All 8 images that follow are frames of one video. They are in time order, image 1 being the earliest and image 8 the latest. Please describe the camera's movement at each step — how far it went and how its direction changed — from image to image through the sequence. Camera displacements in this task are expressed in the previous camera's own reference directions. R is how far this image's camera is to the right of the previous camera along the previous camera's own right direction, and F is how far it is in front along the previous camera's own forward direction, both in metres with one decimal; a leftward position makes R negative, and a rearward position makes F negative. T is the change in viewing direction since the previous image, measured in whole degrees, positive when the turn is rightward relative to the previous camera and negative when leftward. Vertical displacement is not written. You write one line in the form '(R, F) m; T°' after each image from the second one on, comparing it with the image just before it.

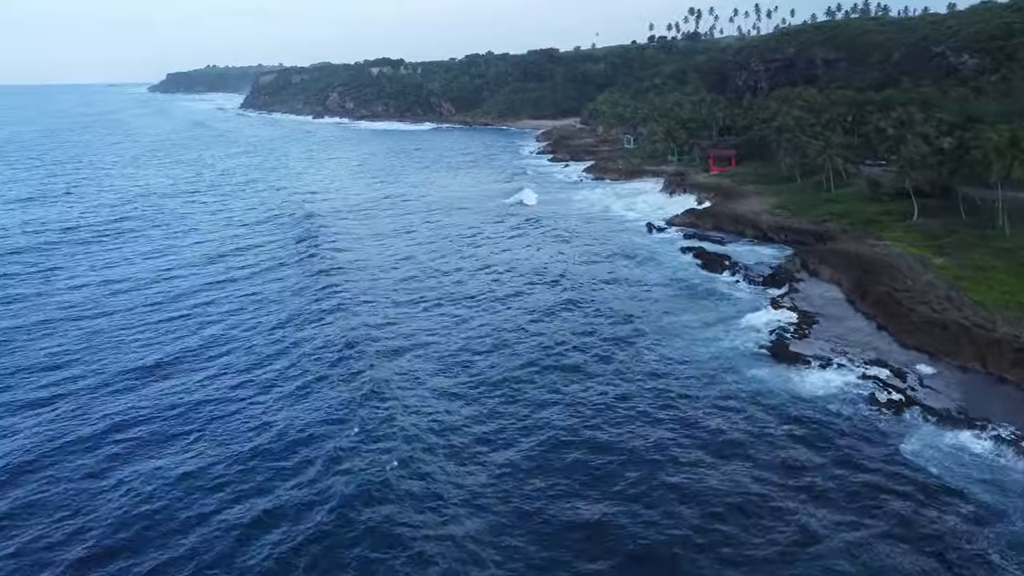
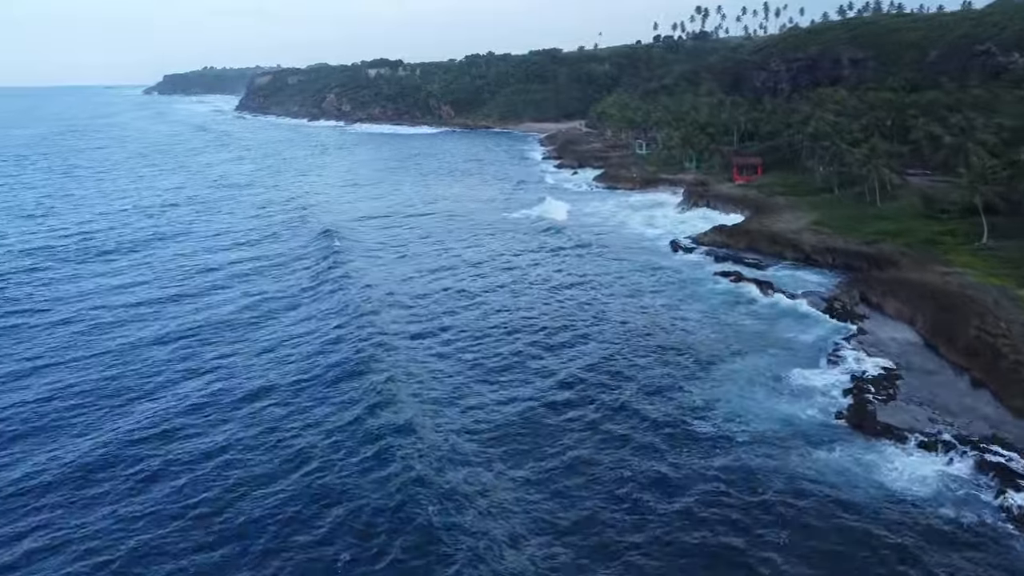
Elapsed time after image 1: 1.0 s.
(-1.1, +6.9) m; 0°
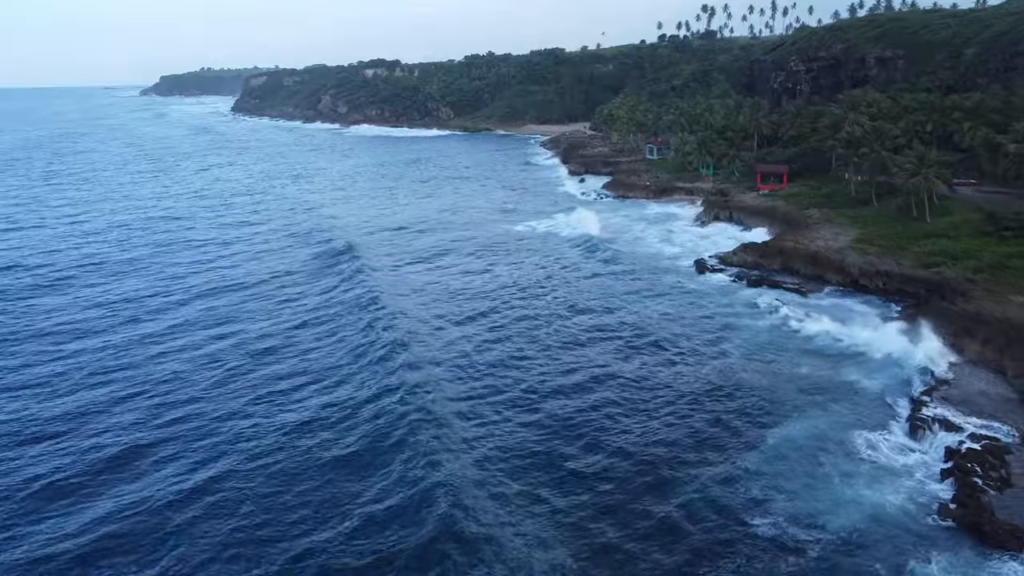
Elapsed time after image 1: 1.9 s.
(-0.7, +6.3) m; 0°
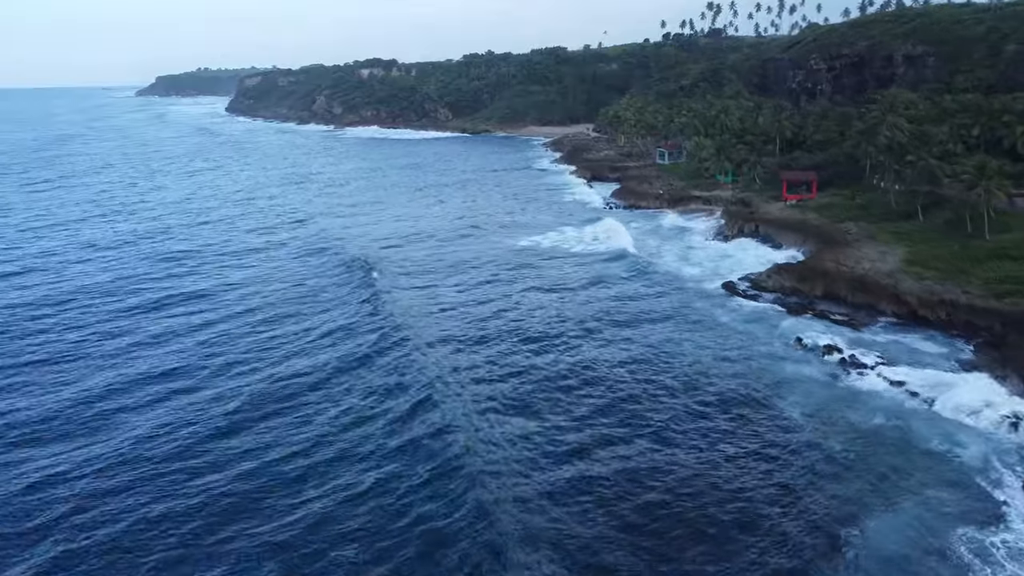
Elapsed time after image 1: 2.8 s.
(-0.4, +6.4) m; 0°
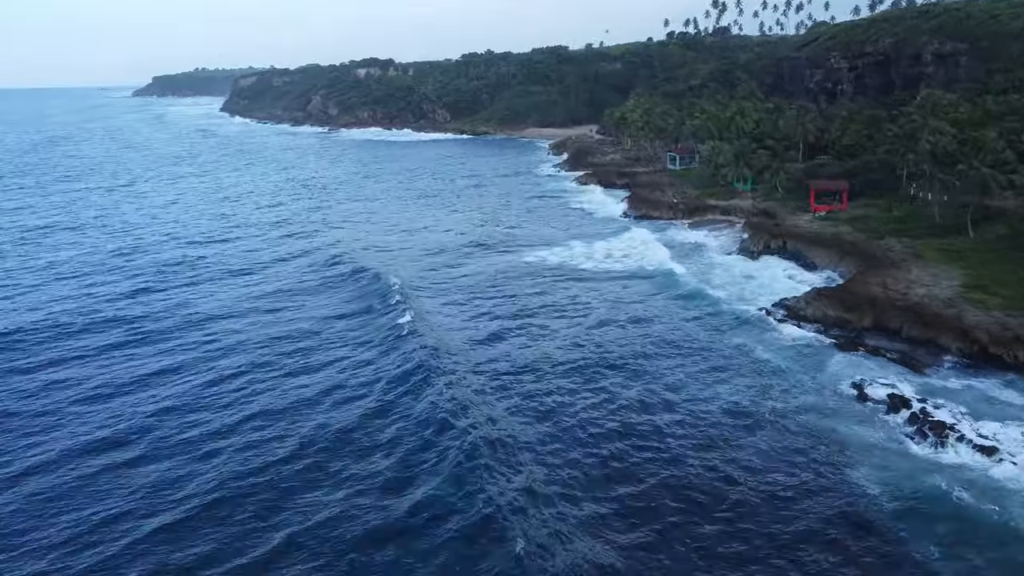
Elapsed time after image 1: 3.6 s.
(-0.4, +5.7) m; 0°
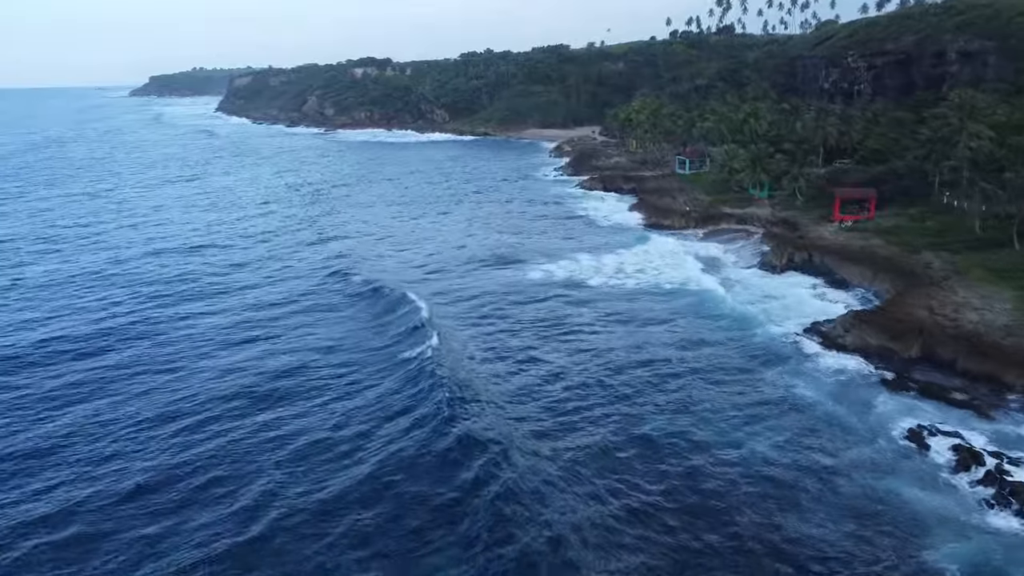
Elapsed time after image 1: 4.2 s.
(-0.3, +4.3) m; 0°
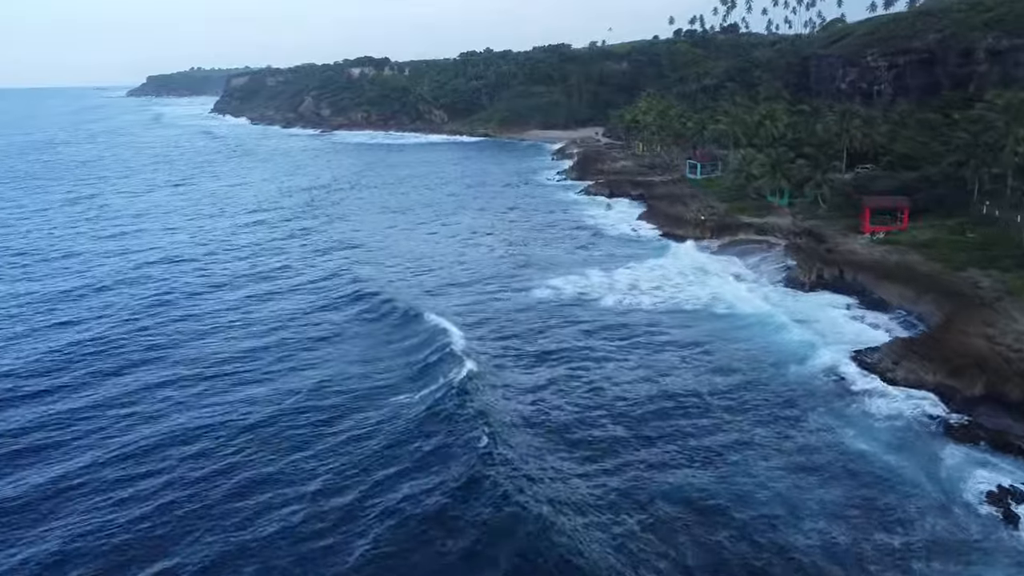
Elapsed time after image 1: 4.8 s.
(-0.4, +4.3) m; 0°
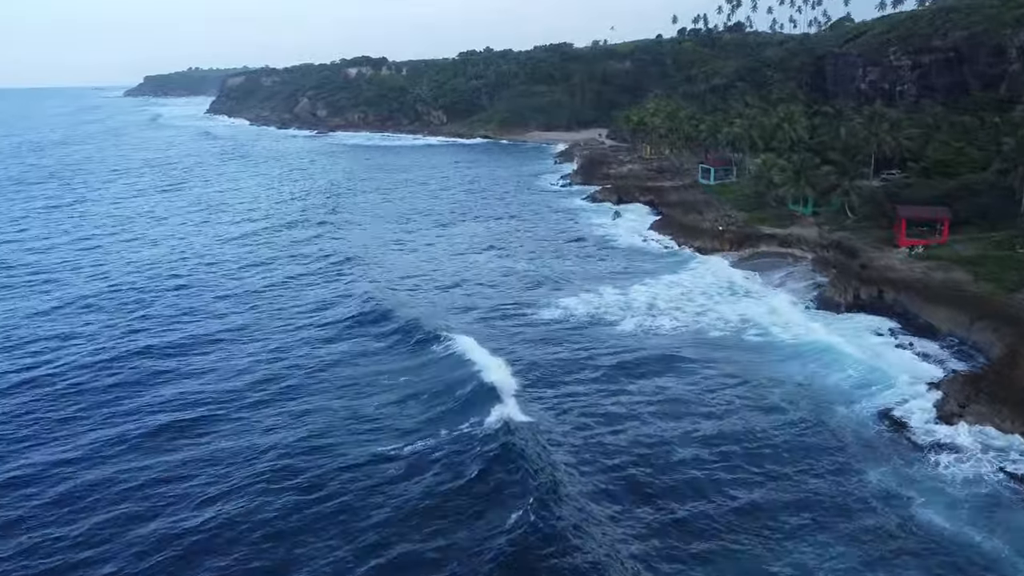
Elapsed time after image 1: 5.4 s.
(-0.6, +4.3) m; 0°
